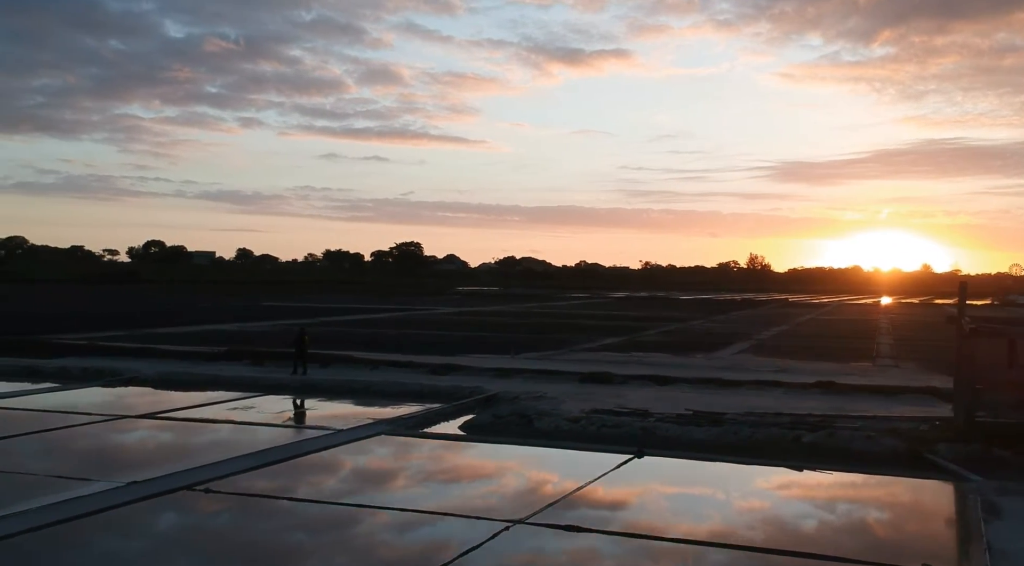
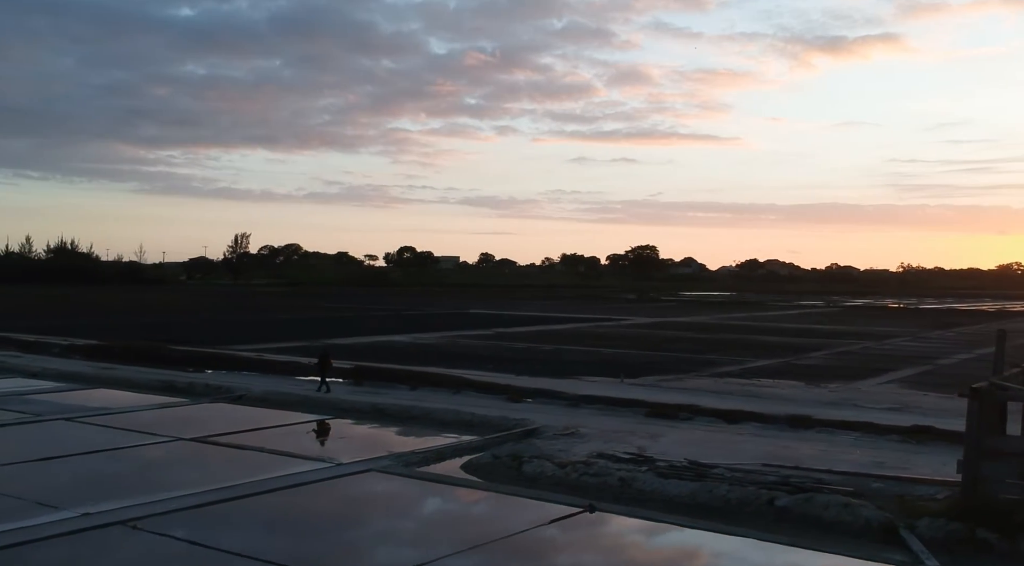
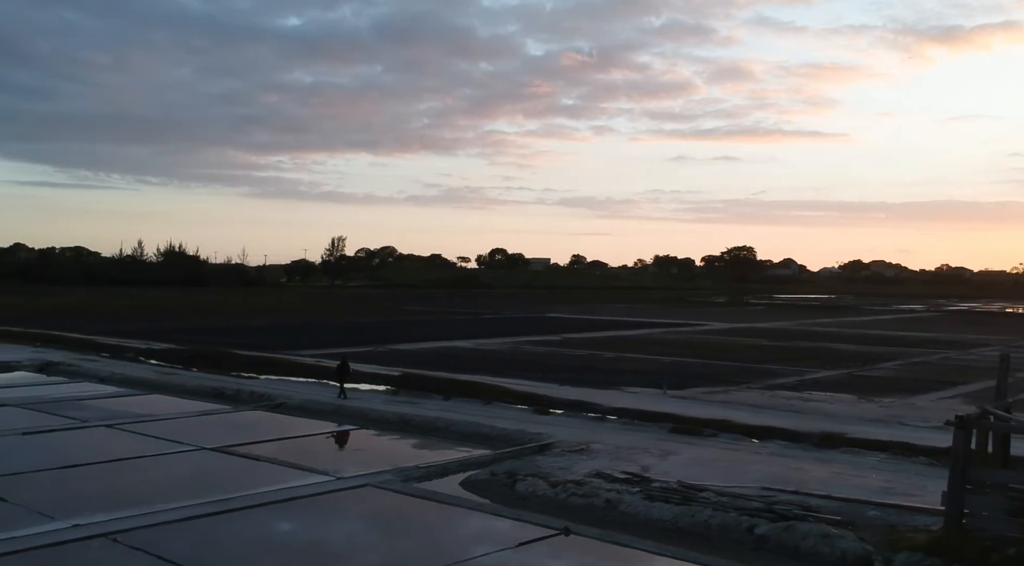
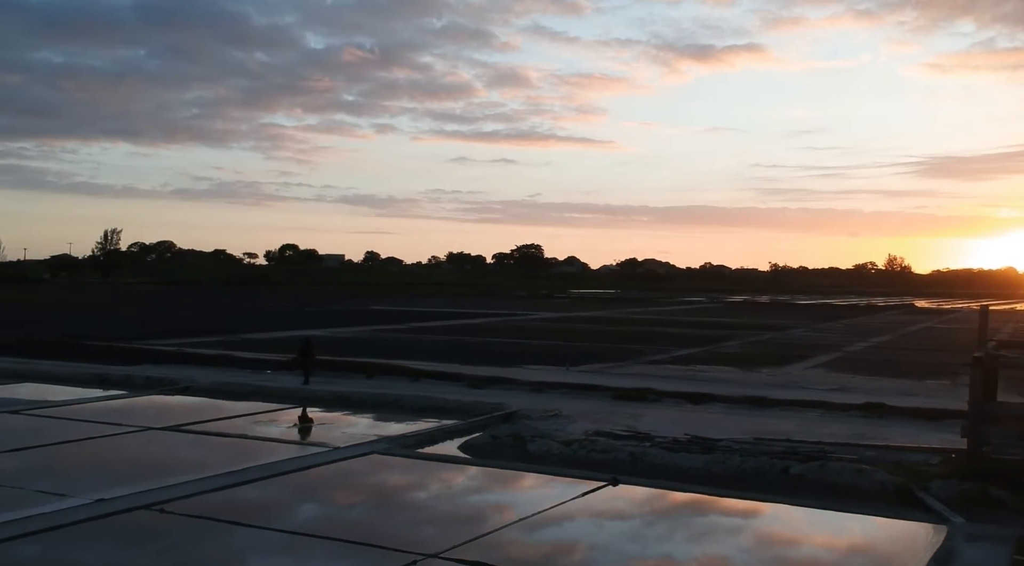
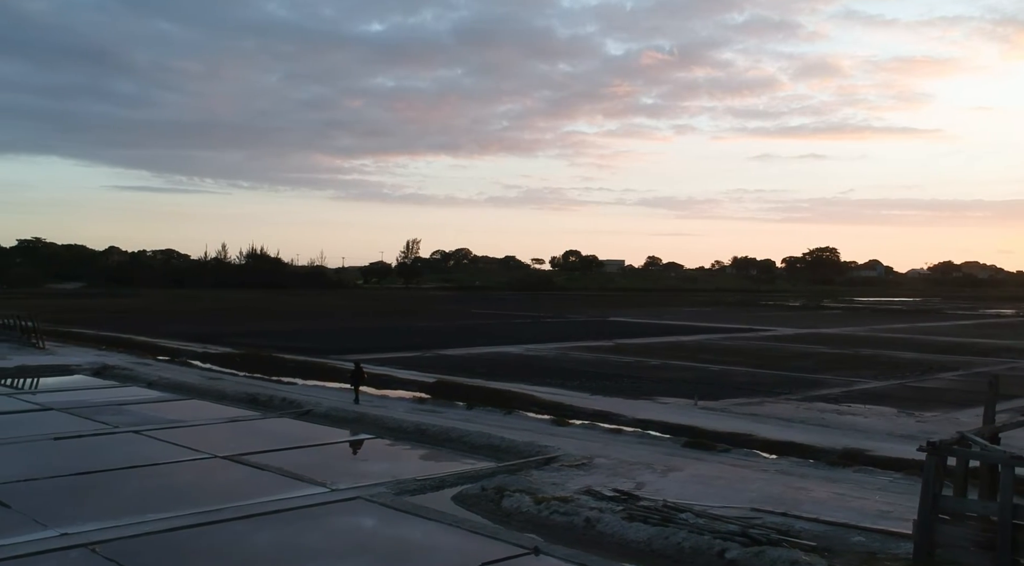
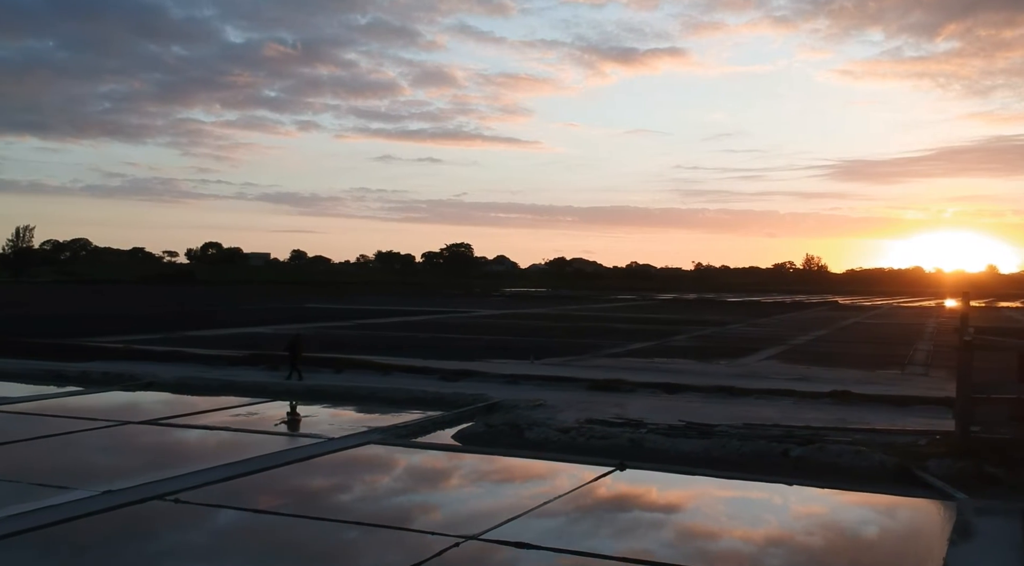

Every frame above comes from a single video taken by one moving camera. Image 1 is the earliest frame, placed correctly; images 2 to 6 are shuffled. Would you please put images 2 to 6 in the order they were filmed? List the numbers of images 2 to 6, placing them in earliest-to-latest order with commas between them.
6, 4, 2, 3, 5
